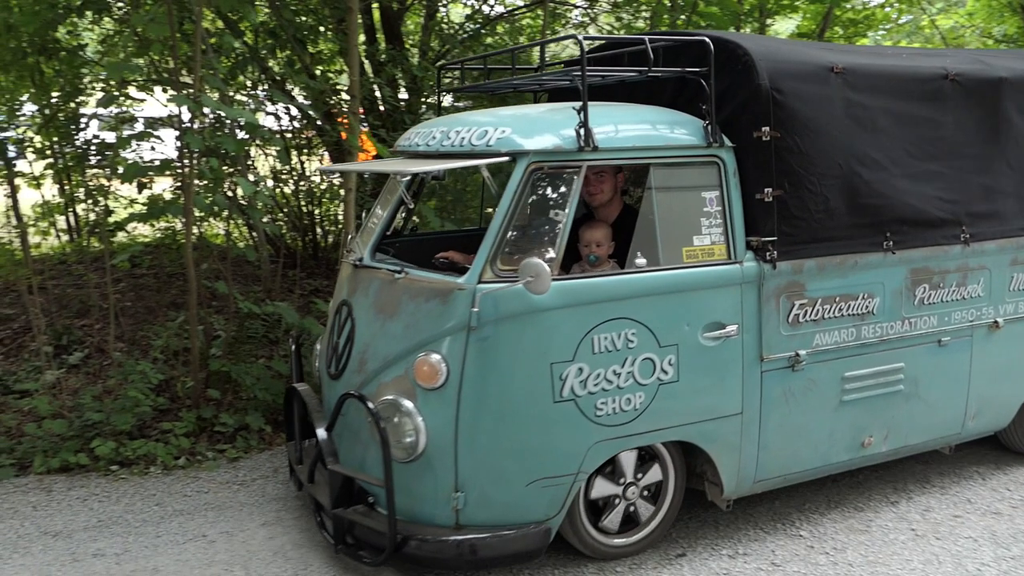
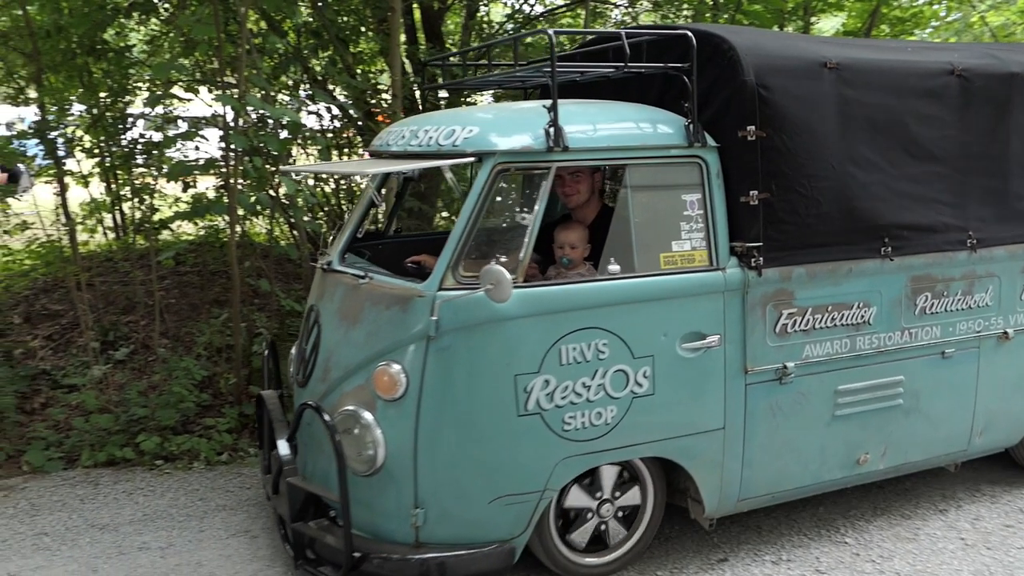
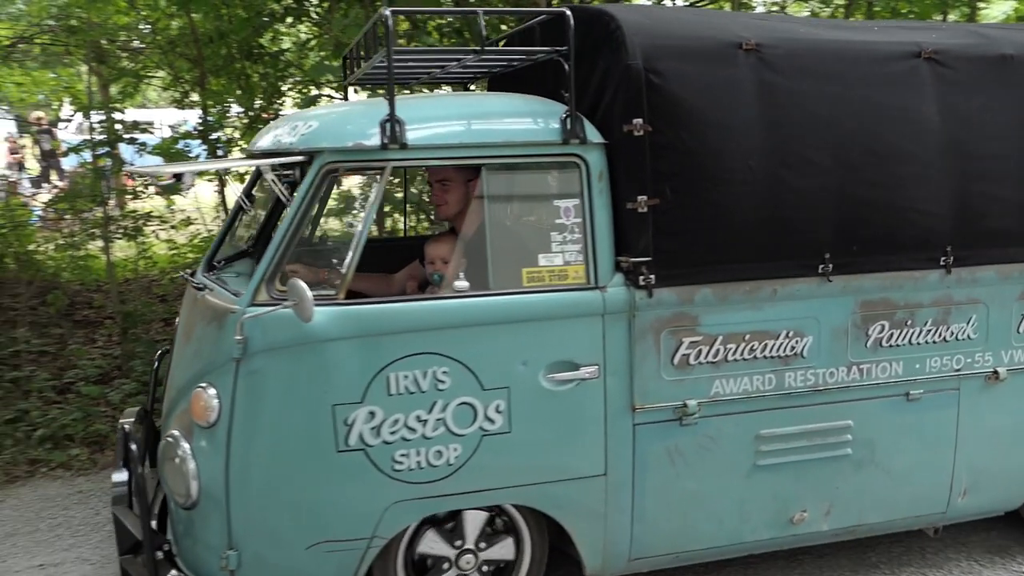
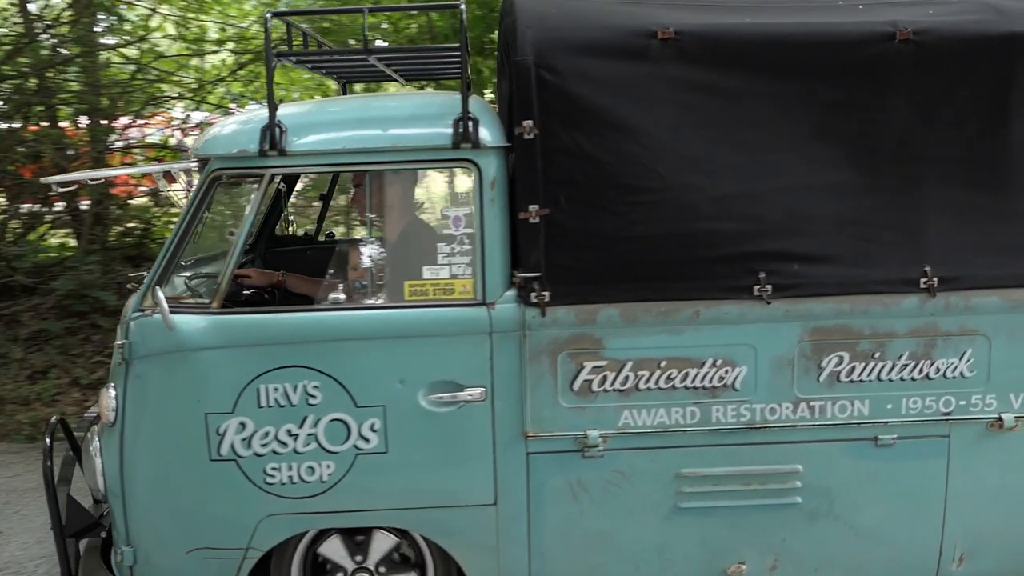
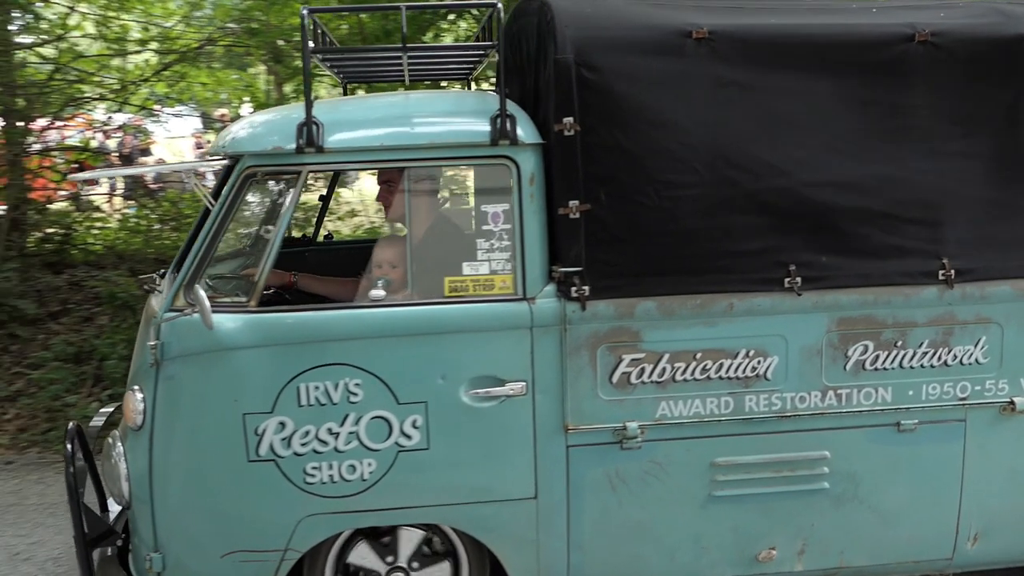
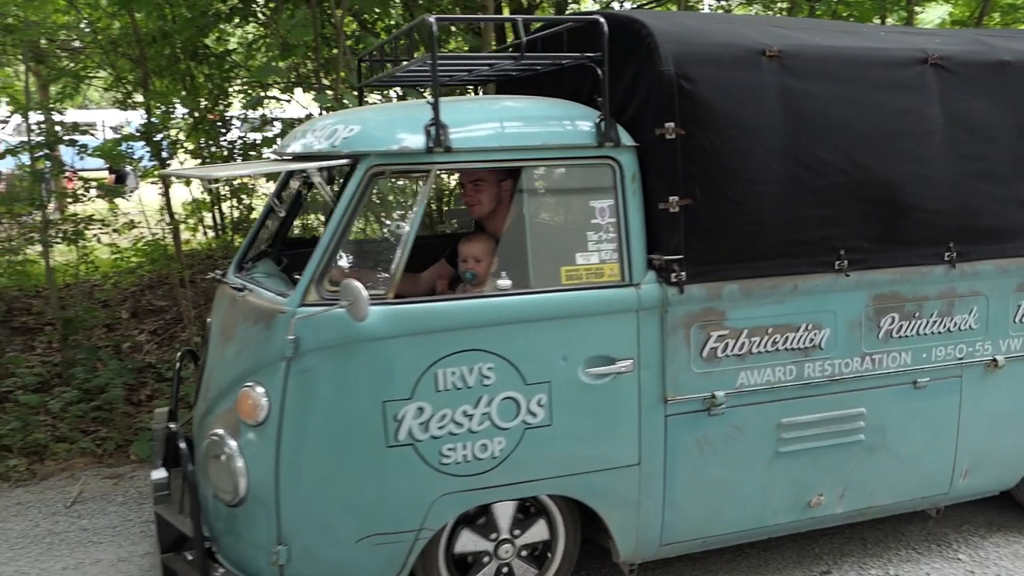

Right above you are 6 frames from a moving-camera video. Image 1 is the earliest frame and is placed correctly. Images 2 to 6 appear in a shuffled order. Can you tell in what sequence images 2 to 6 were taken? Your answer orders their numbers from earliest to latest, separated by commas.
2, 6, 3, 5, 4
